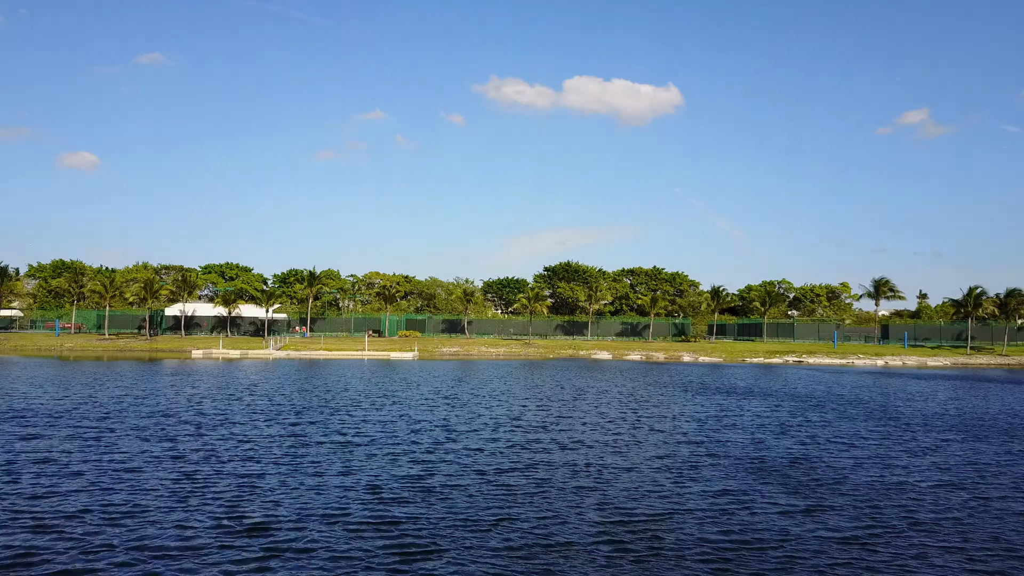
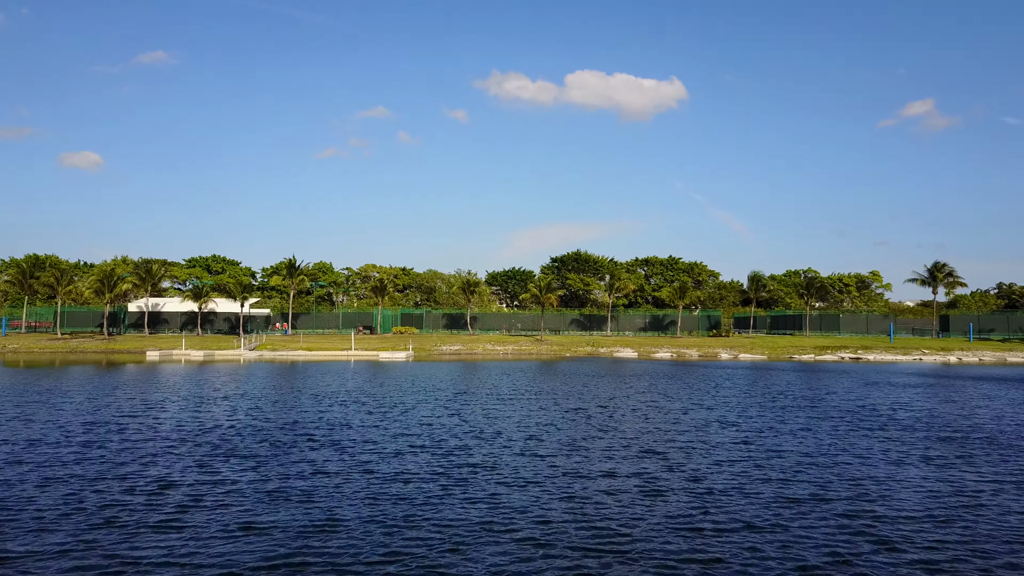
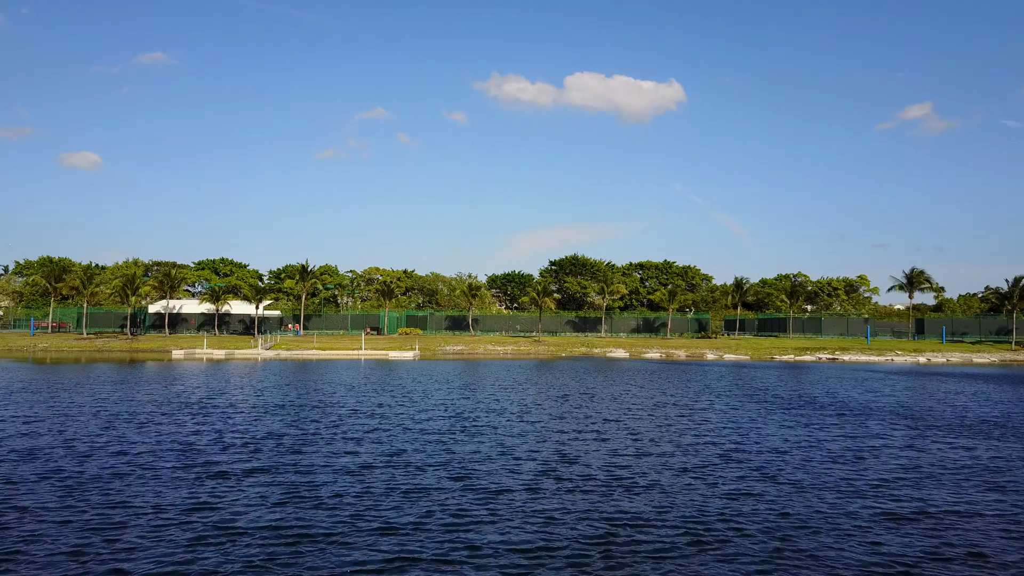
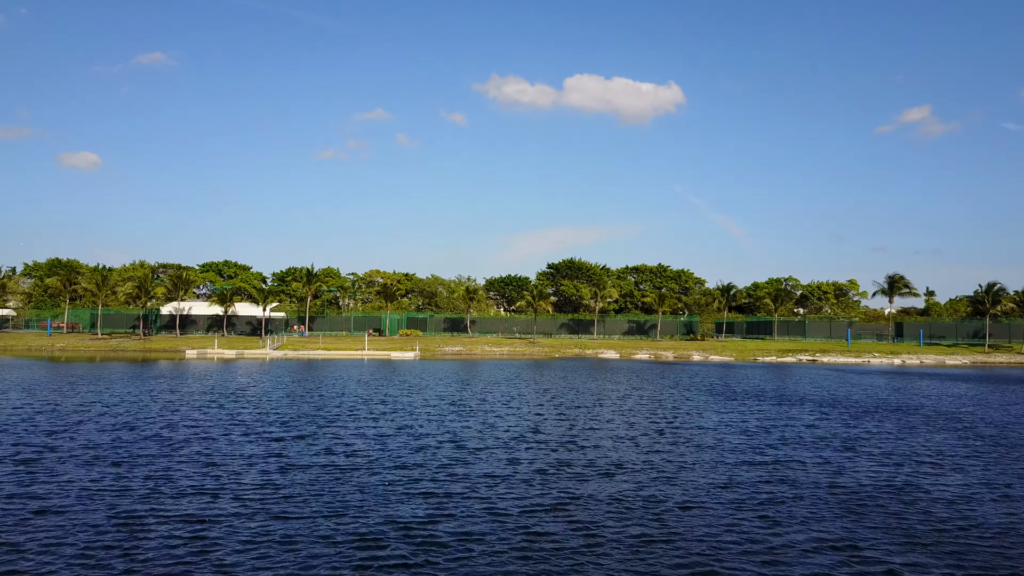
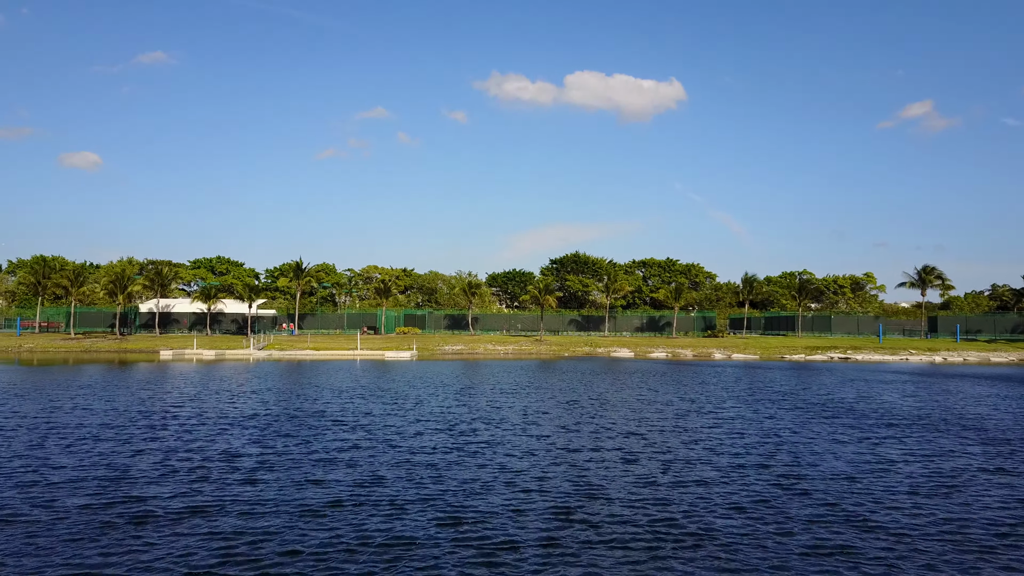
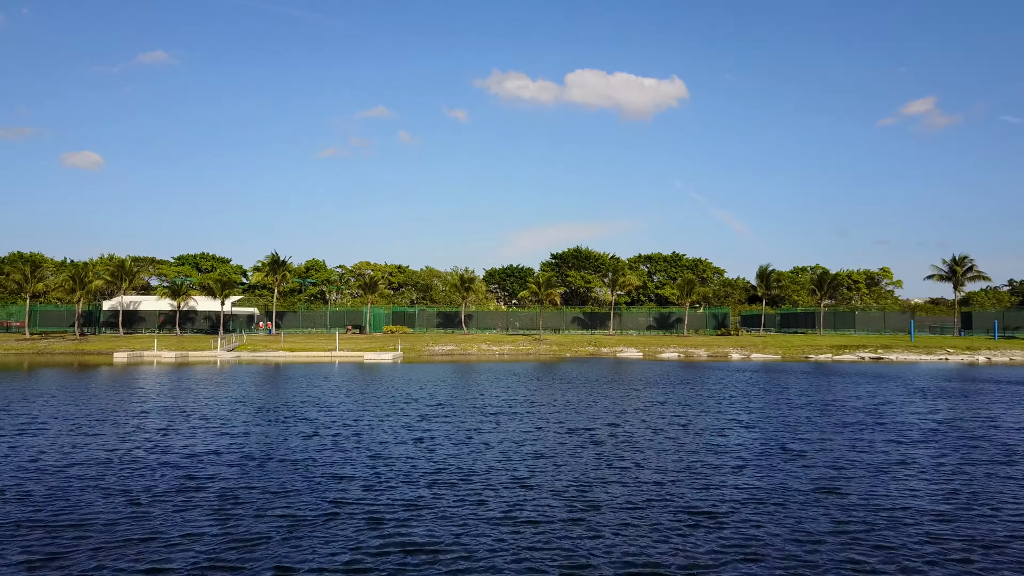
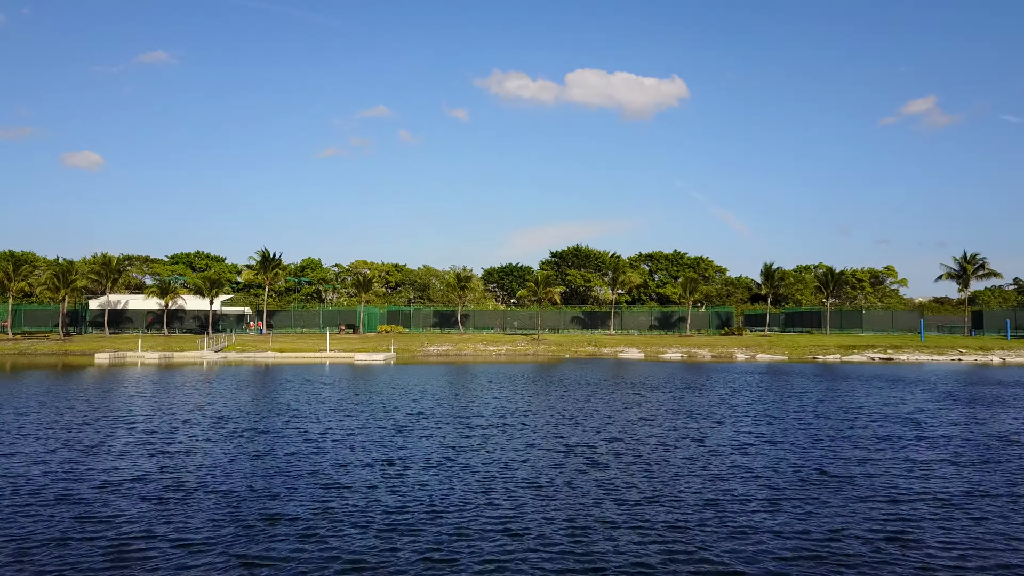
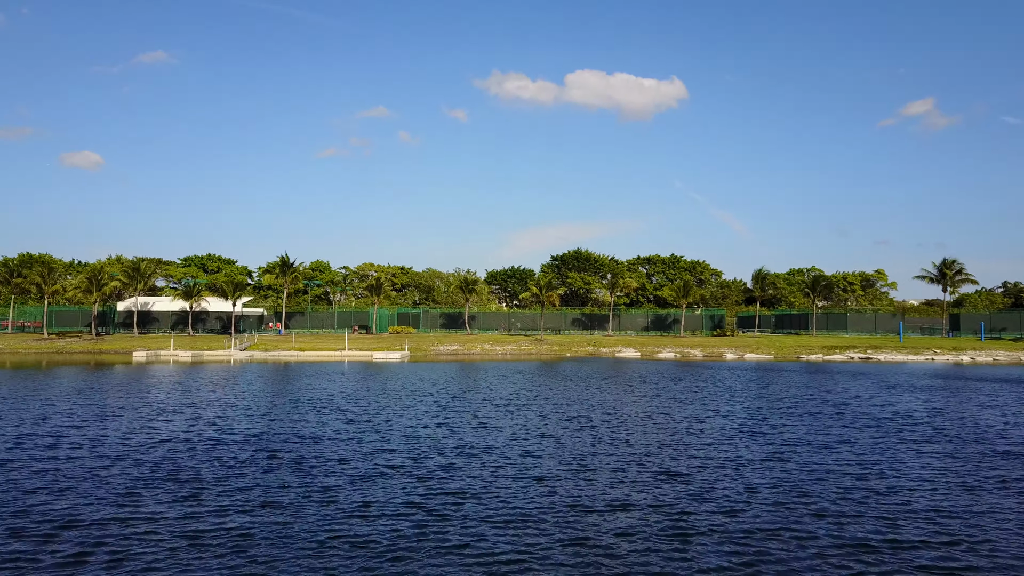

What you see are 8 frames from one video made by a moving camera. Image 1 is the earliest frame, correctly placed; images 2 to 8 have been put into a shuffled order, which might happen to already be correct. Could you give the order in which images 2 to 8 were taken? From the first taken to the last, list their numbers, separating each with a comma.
4, 3, 5, 2, 8, 6, 7
